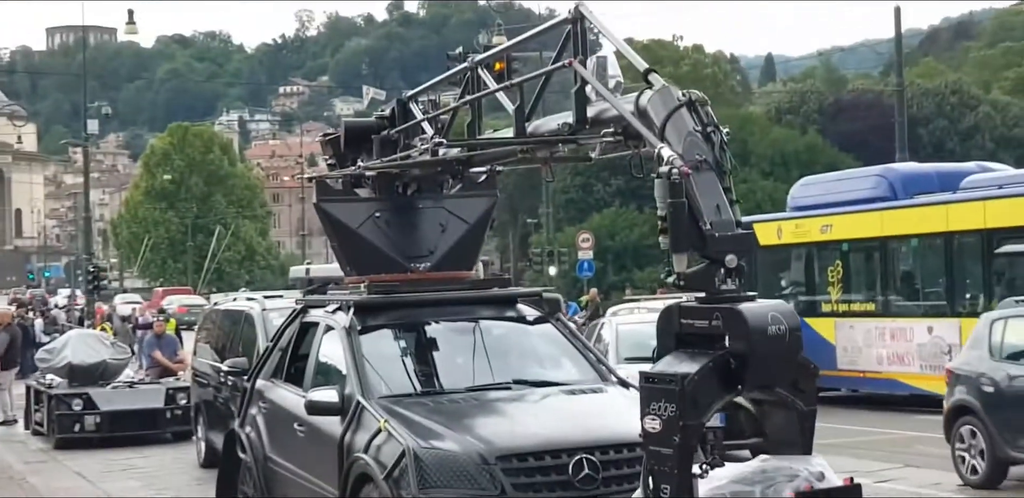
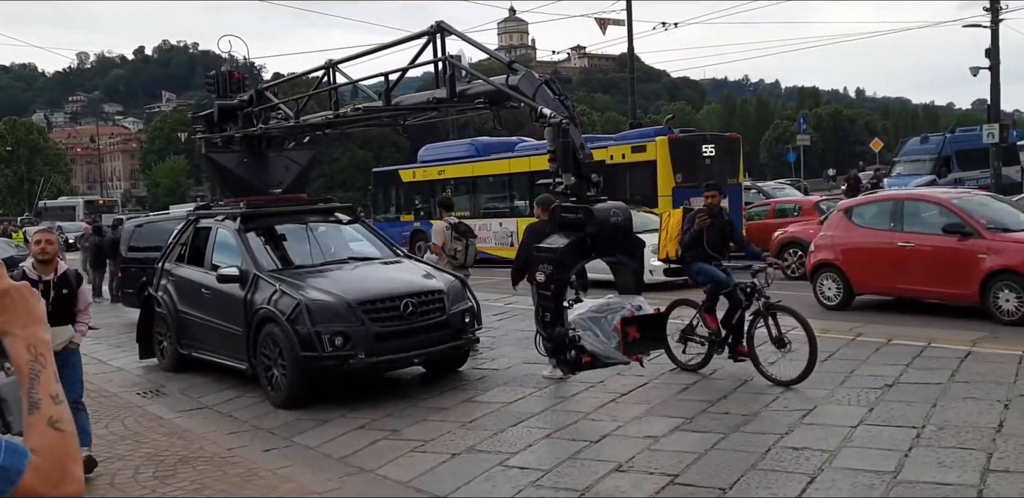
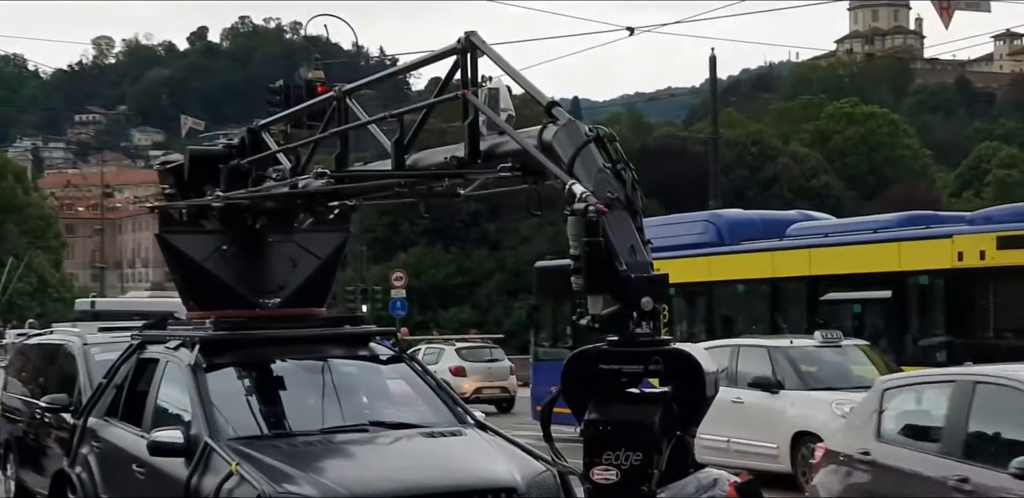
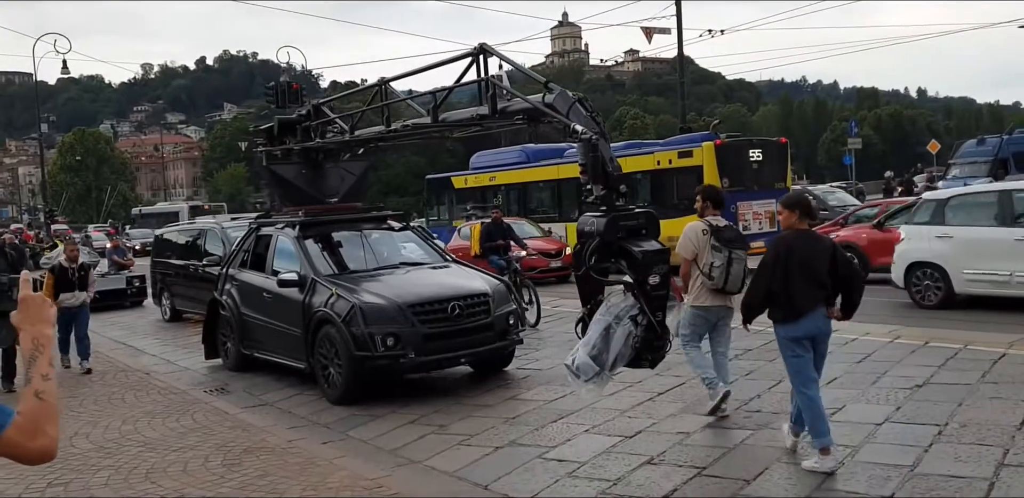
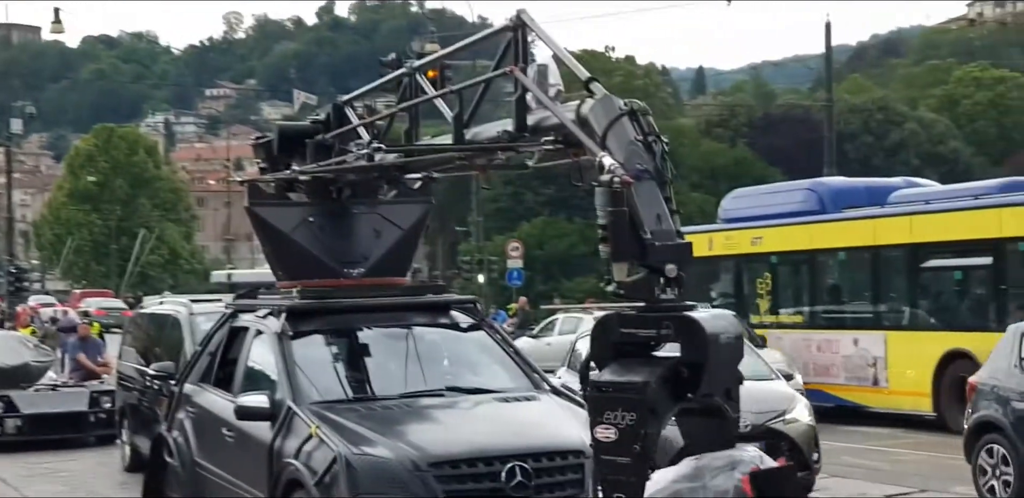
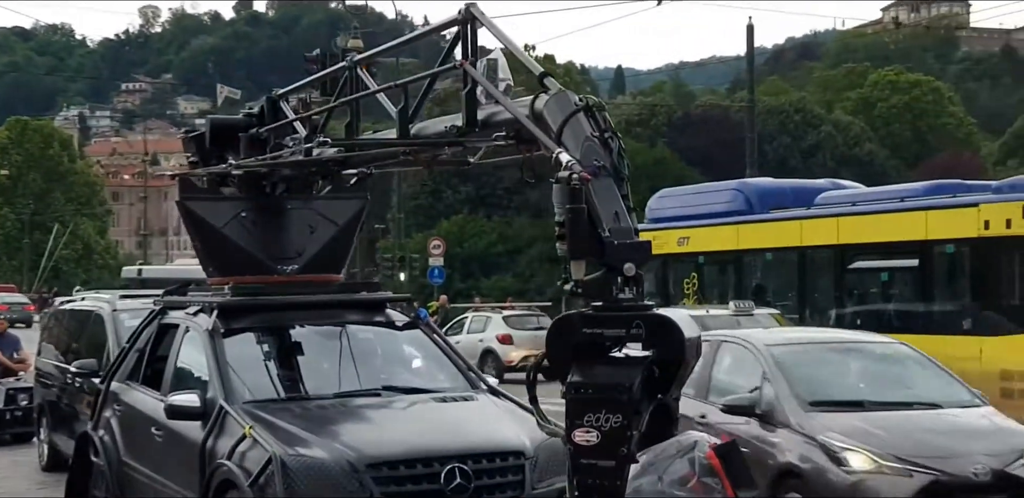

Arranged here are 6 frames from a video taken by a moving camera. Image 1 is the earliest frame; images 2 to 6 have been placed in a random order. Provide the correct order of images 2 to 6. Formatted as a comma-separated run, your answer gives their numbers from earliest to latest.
5, 6, 3, 4, 2
